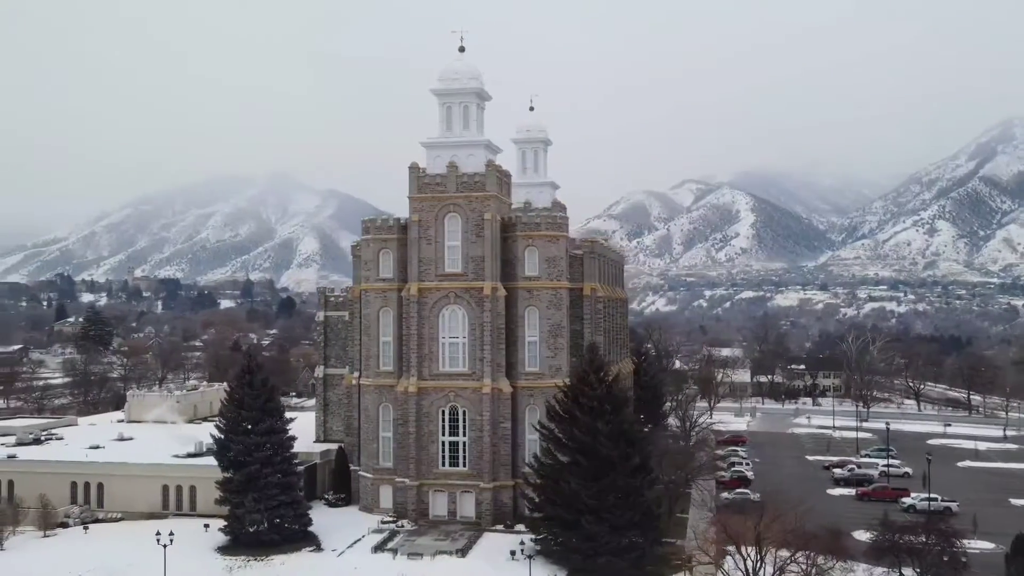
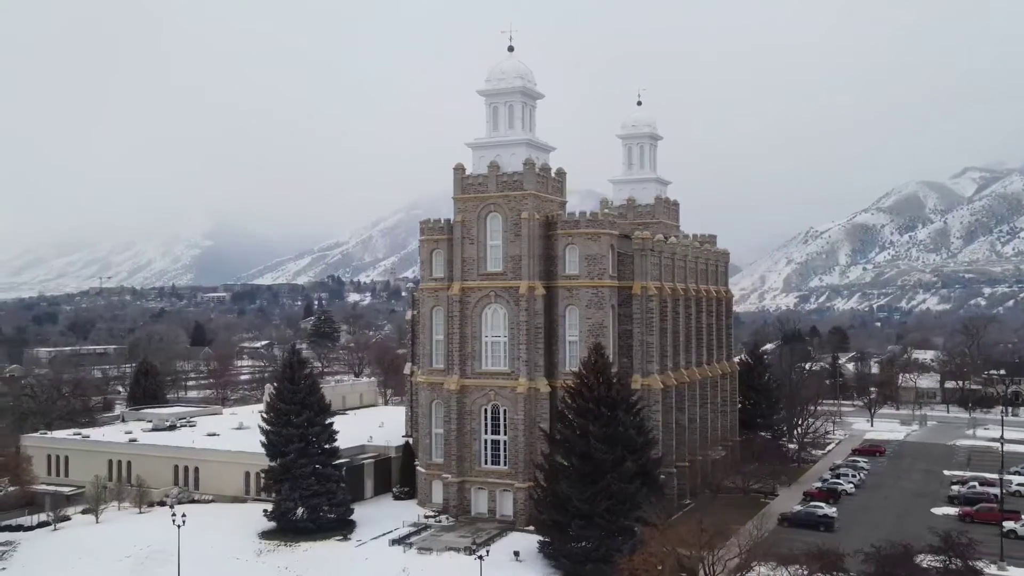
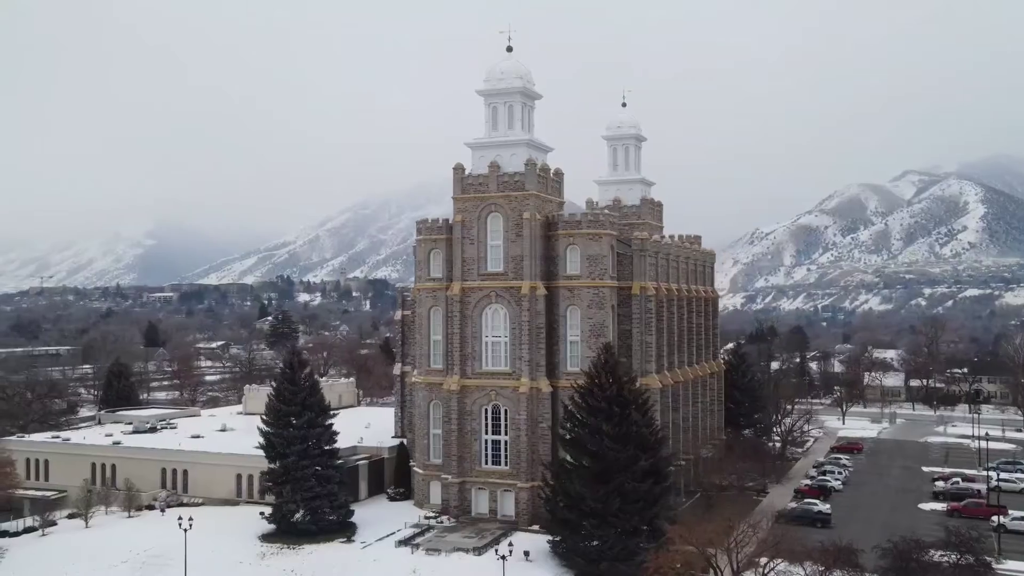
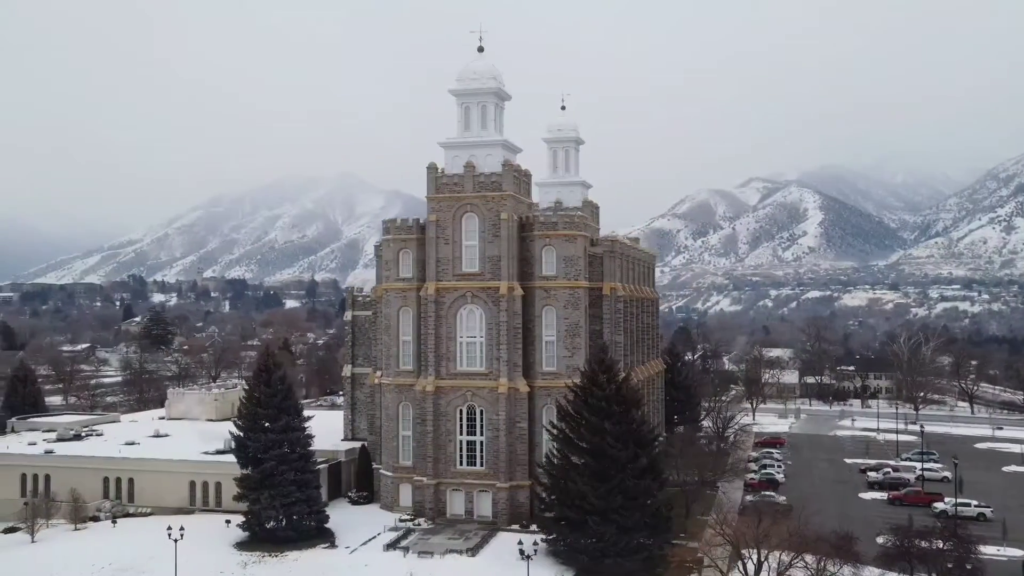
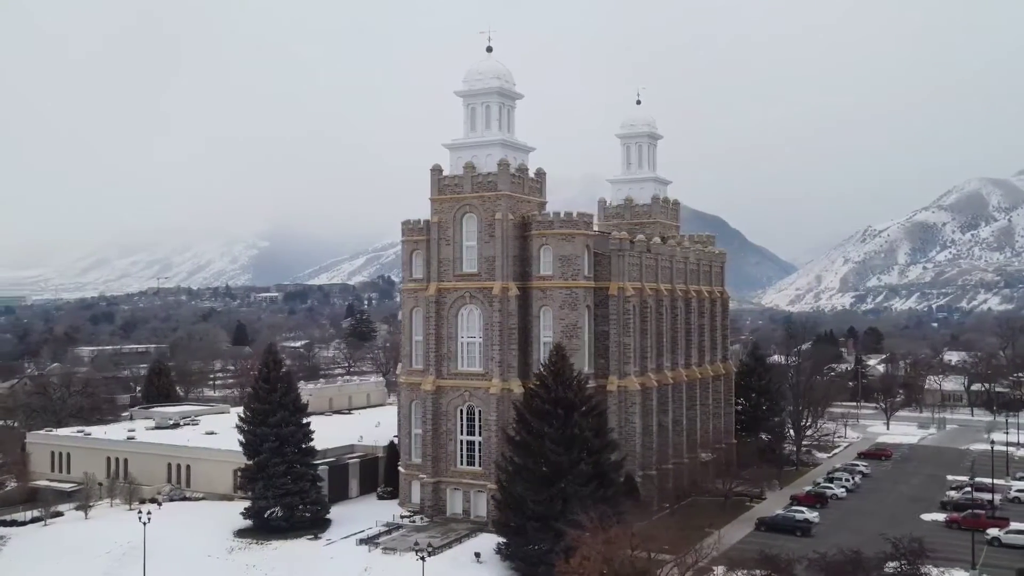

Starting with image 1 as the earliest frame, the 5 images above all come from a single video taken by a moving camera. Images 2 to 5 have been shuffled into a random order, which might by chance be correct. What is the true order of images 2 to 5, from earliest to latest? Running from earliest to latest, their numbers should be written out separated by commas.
4, 3, 2, 5
